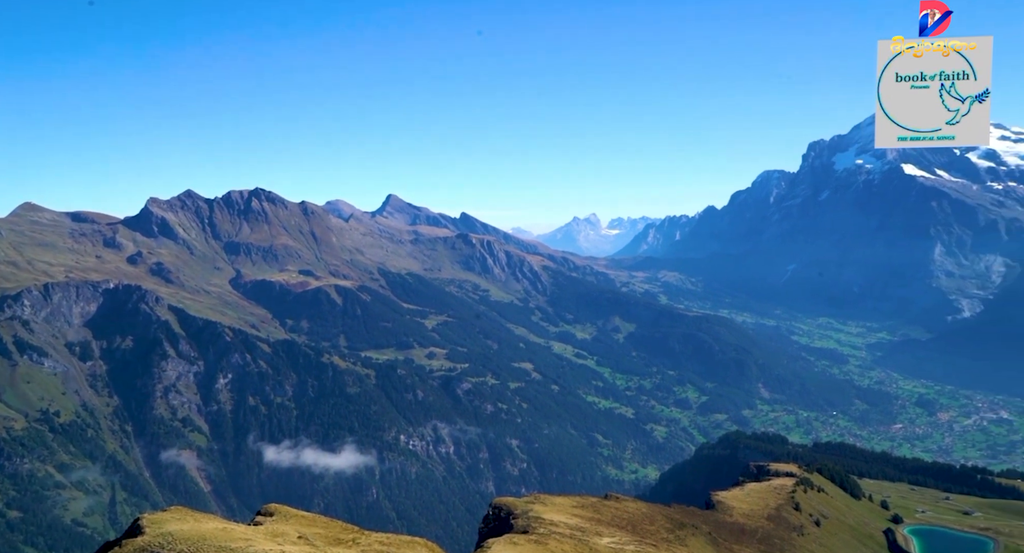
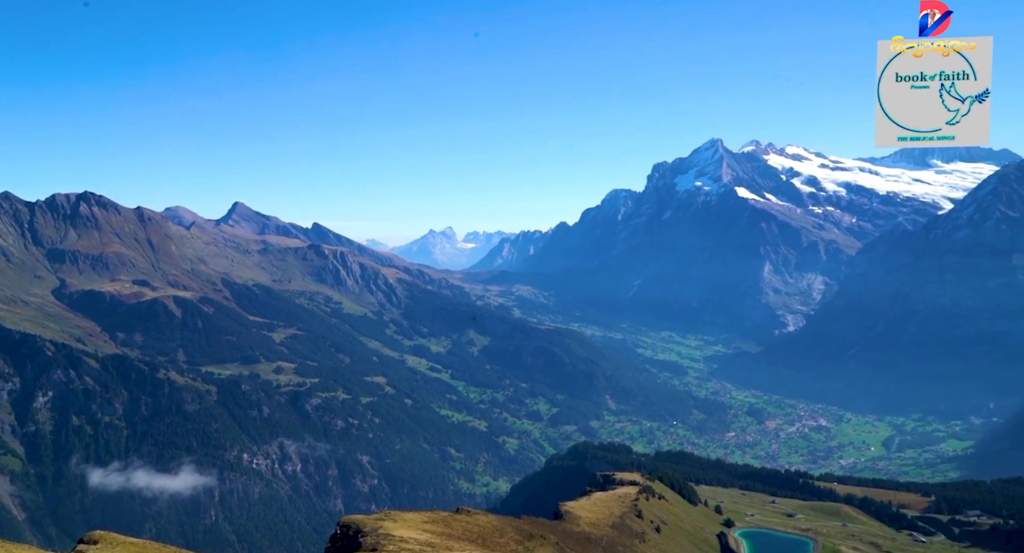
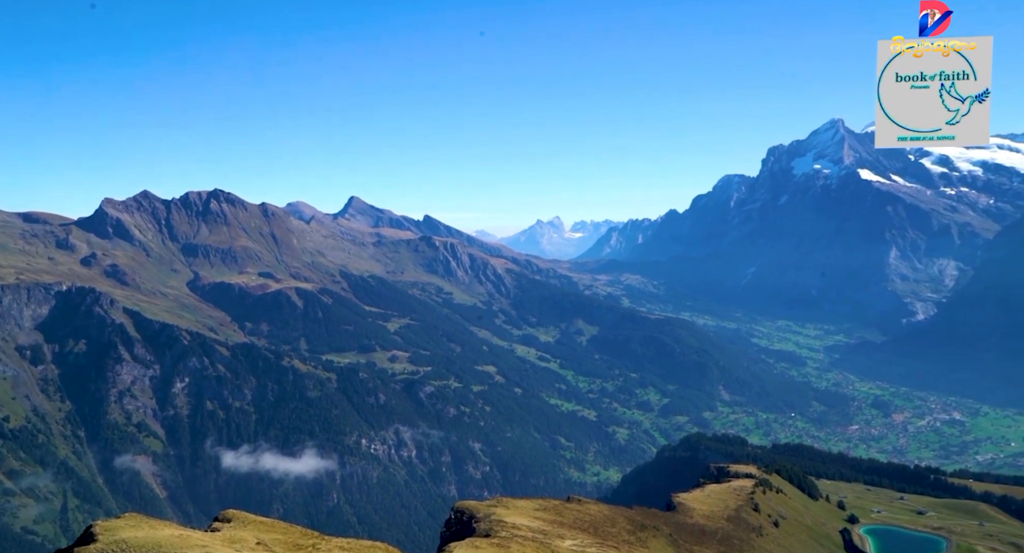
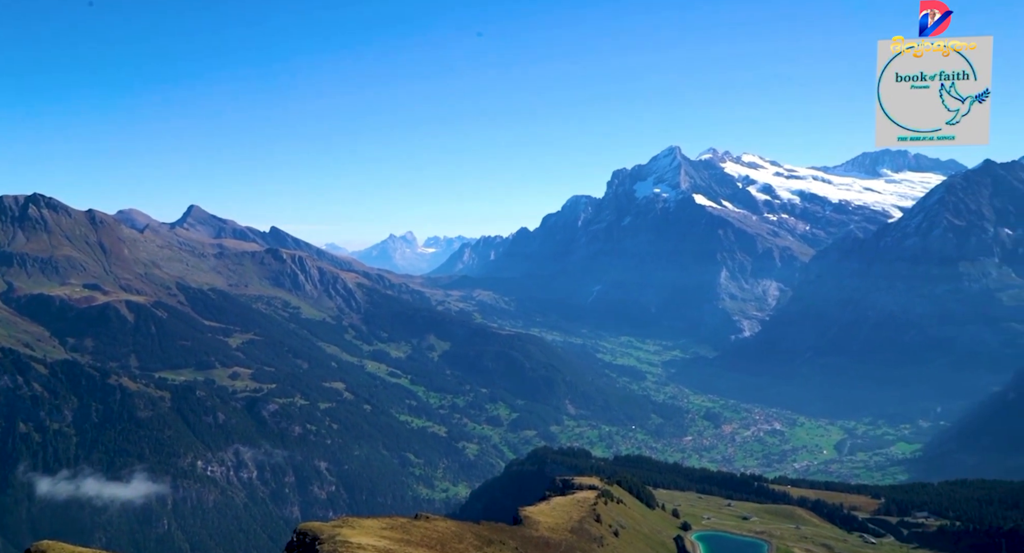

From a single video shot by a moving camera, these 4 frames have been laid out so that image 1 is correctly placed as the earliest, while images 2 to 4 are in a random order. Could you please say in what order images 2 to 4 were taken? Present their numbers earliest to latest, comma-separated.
3, 2, 4
